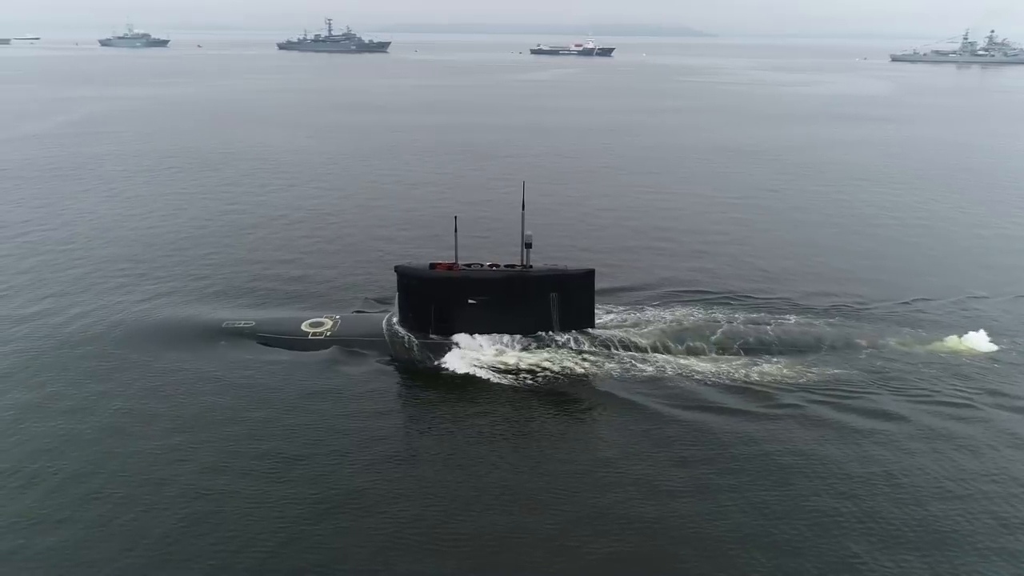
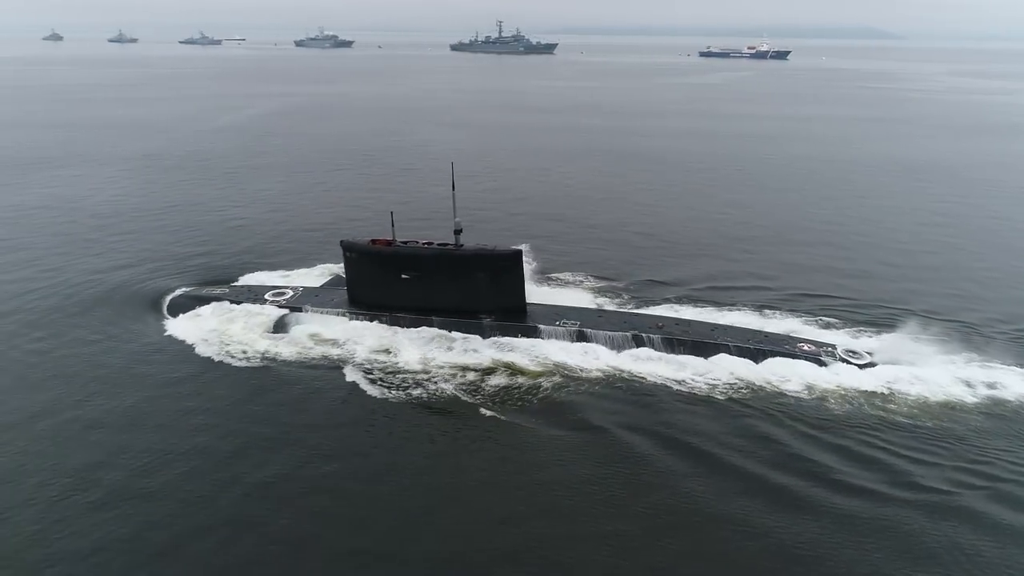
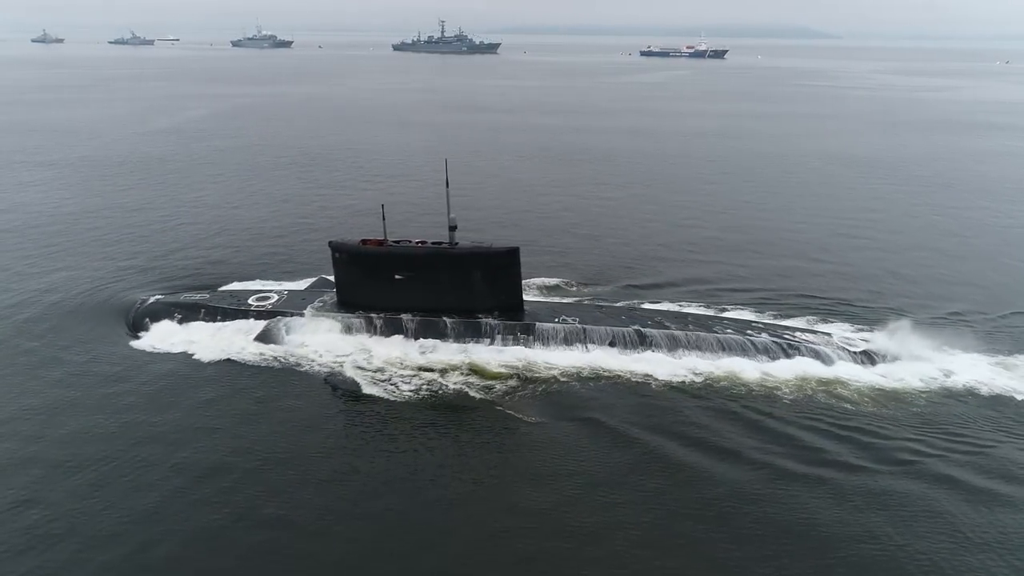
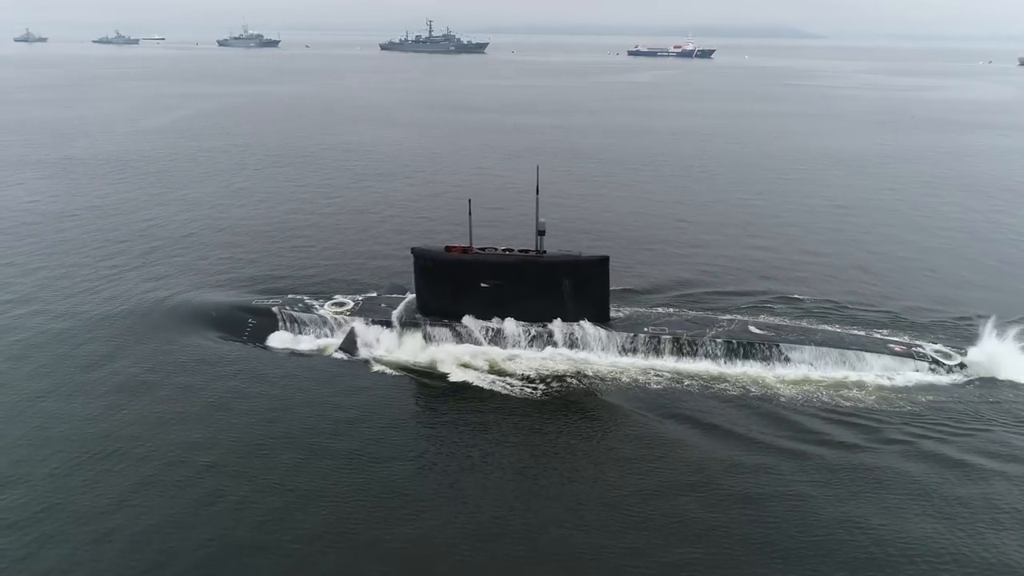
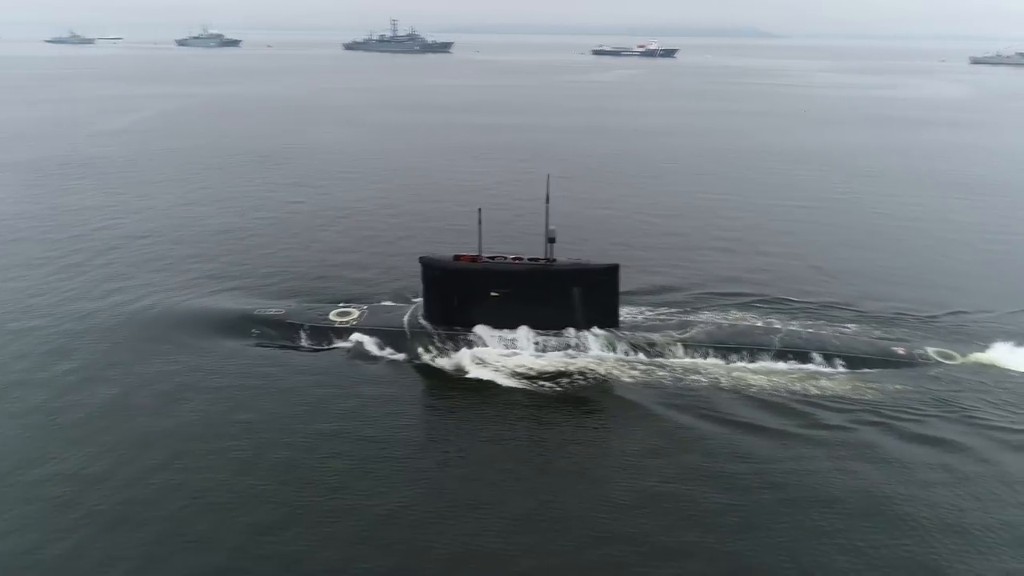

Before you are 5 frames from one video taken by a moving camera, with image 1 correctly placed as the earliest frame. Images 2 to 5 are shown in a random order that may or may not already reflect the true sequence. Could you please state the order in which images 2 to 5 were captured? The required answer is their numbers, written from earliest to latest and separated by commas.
5, 4, 3, 2
